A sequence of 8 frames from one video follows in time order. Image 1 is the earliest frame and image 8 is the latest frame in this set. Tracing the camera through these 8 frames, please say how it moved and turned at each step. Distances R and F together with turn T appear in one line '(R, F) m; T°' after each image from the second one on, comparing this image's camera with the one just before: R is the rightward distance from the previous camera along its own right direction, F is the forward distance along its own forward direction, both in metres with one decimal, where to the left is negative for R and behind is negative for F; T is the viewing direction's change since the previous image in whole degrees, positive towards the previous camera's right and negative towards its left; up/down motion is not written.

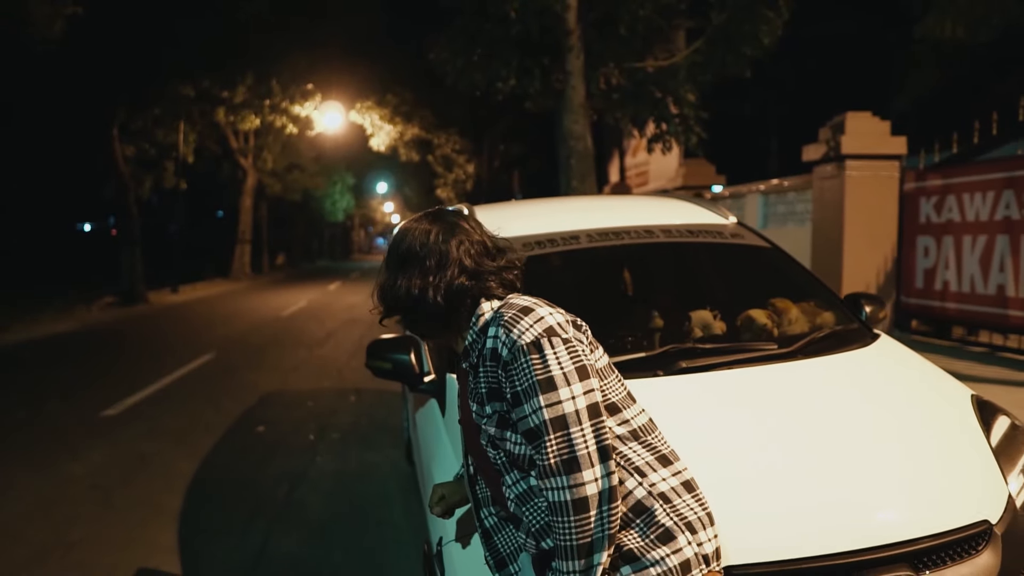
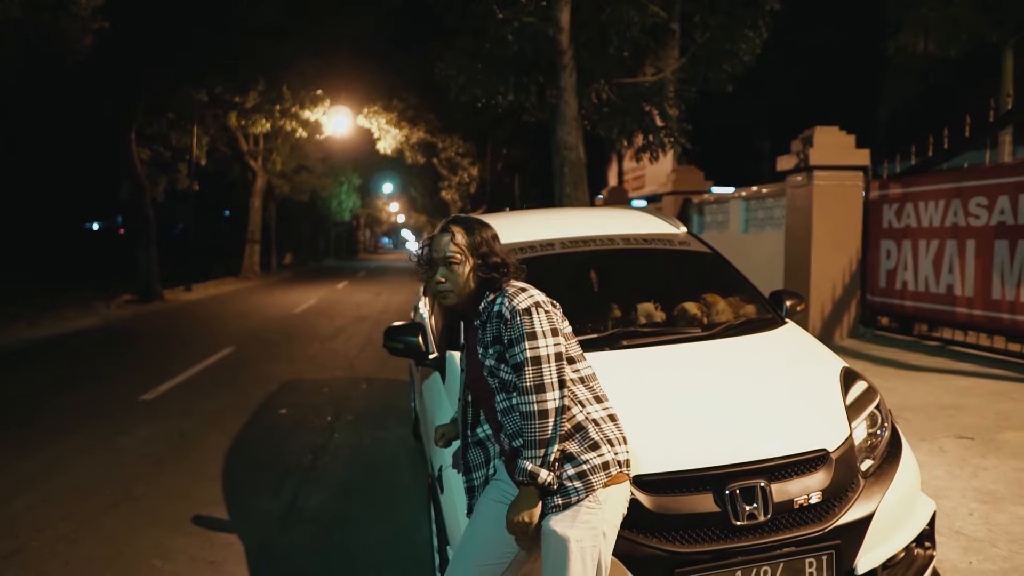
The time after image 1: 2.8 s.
(+0.1, -0.8) m; 0°
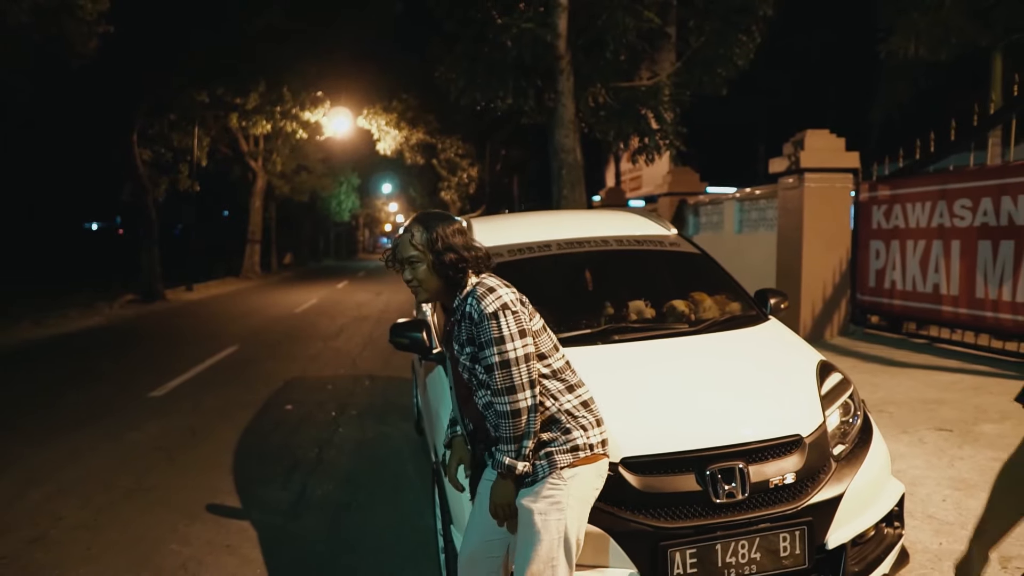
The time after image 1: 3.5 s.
(0.0, -0.2) m; 0°
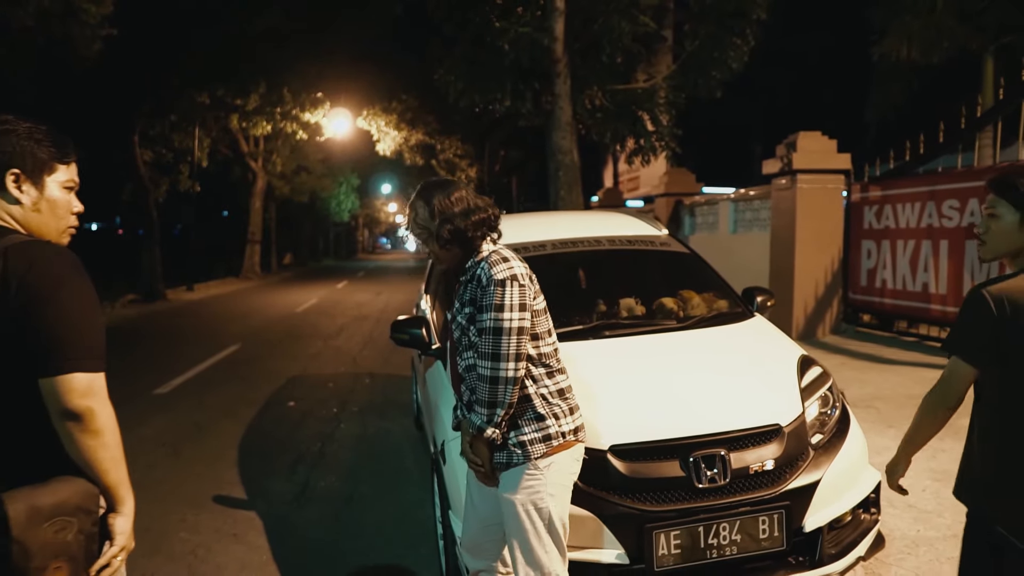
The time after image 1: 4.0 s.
(0.0, -0.2) m; 0°
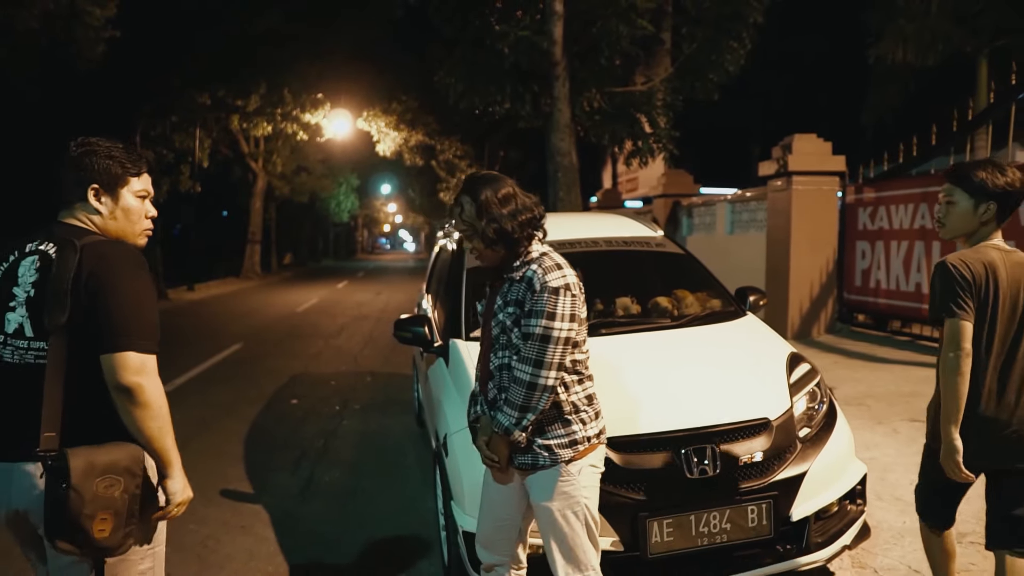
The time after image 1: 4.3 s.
(0.0, -0.1) m; 0°
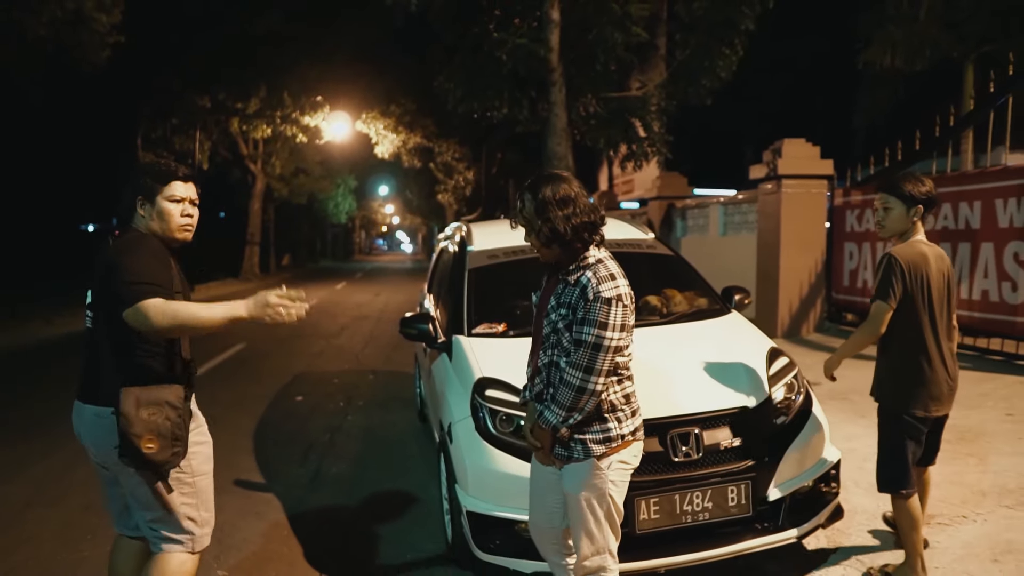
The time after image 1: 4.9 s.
(0.0, -0.3) m; 0°
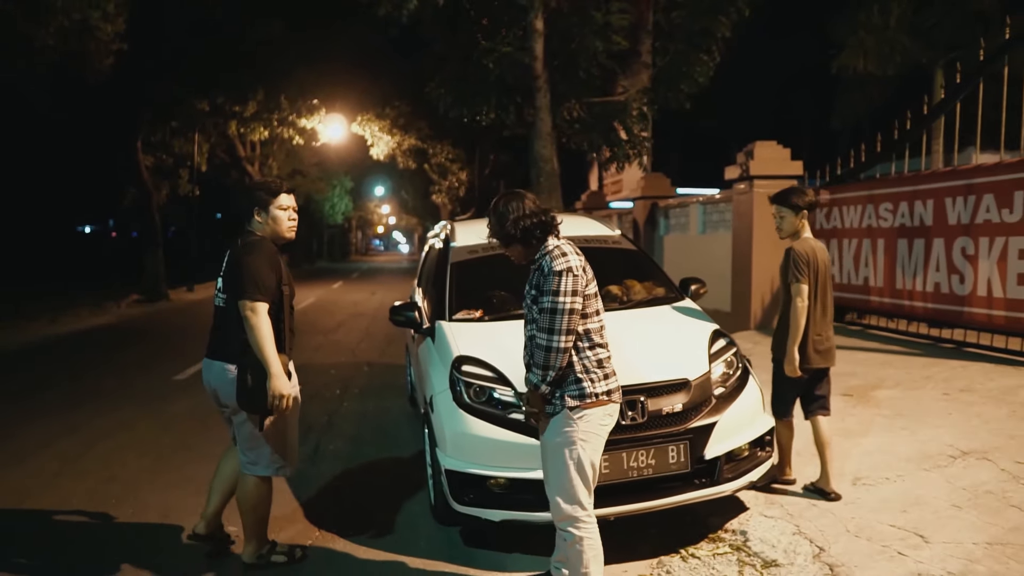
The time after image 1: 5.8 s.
(+0.1, -0.6) m; 0°
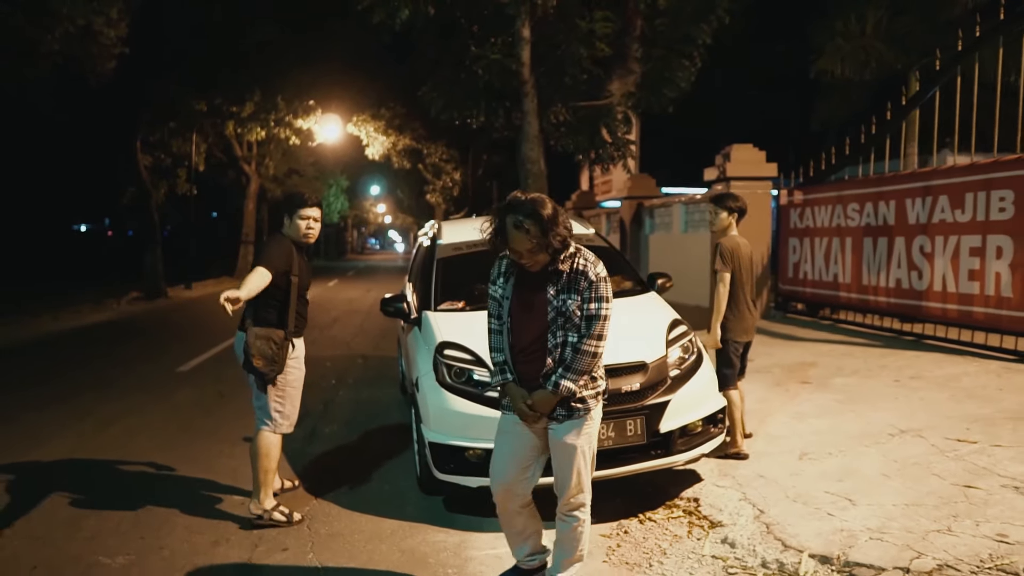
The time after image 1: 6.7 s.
(+0.1, -0.5) m; 0°
